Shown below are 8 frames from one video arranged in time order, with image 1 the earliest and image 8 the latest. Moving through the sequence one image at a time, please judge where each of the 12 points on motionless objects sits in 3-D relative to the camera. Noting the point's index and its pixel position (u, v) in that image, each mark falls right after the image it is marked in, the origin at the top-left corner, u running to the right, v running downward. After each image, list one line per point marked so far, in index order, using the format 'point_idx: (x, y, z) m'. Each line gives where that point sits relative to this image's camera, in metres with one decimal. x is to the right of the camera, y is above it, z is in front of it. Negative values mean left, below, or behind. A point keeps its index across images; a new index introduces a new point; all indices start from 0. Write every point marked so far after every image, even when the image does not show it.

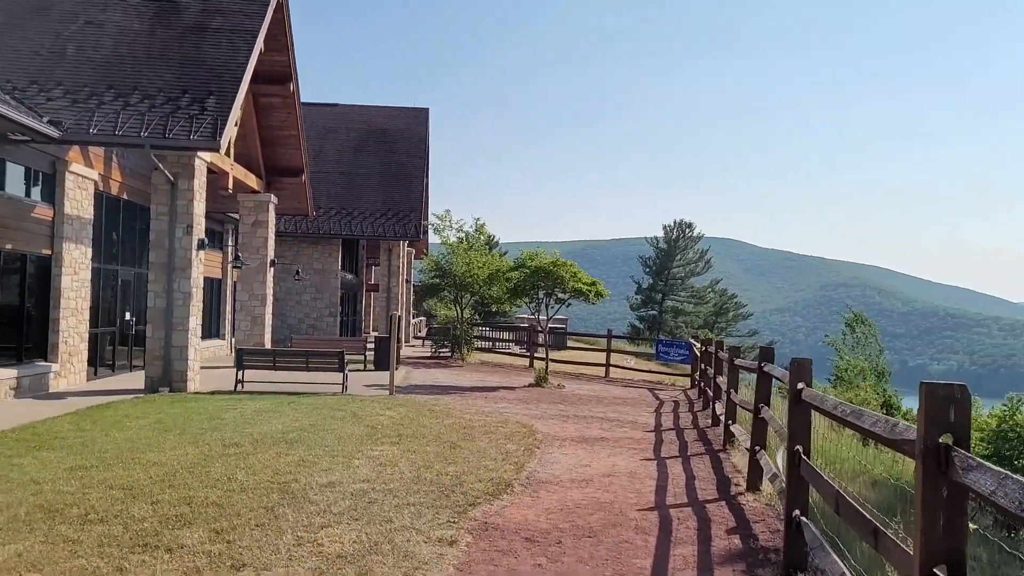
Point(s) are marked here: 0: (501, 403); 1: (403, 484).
0: (-0.2, -1.7, +12.5) m
1: (-0.8, -1.4, +6.2) m
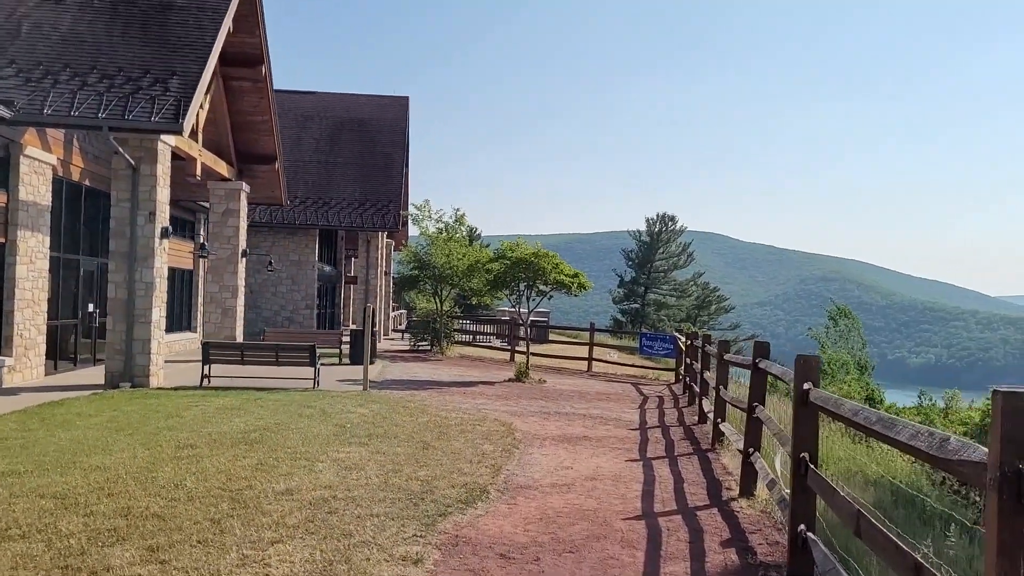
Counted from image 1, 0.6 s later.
0: (-0.5, -1.6, +12.0) m
1: (-1.0, -1.4, +5.7) m
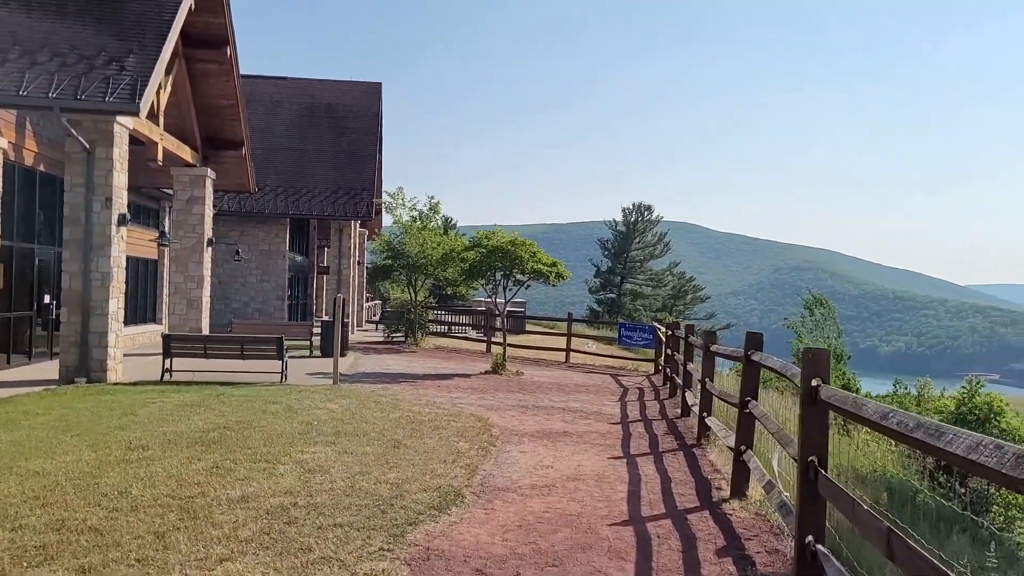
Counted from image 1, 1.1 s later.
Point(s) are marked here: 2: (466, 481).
0: (-0.8, -1.4, +11.6) m
1: (-1.1, -1.3, +5.2) m
2: (-0.3, -1.4, +6.0) m
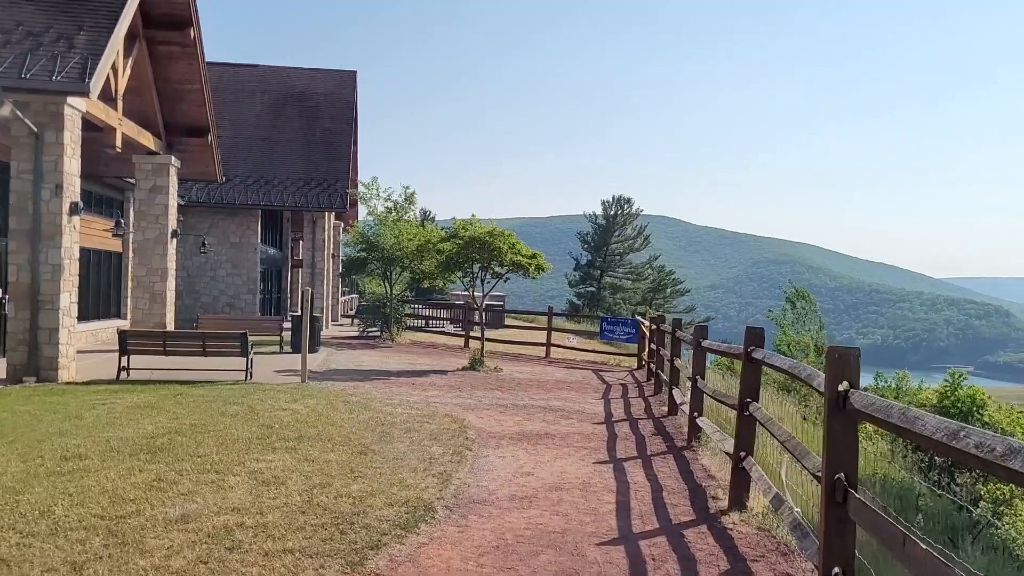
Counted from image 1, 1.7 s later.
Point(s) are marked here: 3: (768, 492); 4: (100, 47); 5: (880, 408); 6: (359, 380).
0: (-1.1, -1.3, +11.0) m
1: (-1.2, -1.2, +4.6) m
2: (-0.5, -1.3, +5.5) m
3: (+1.4, -1.1, +4.7) m
4: (-5.0, +2.9, +10.3) m
5: (+1.2, -0.4, +2.8) m
6: (-2.1, -1.3, +11.8) m
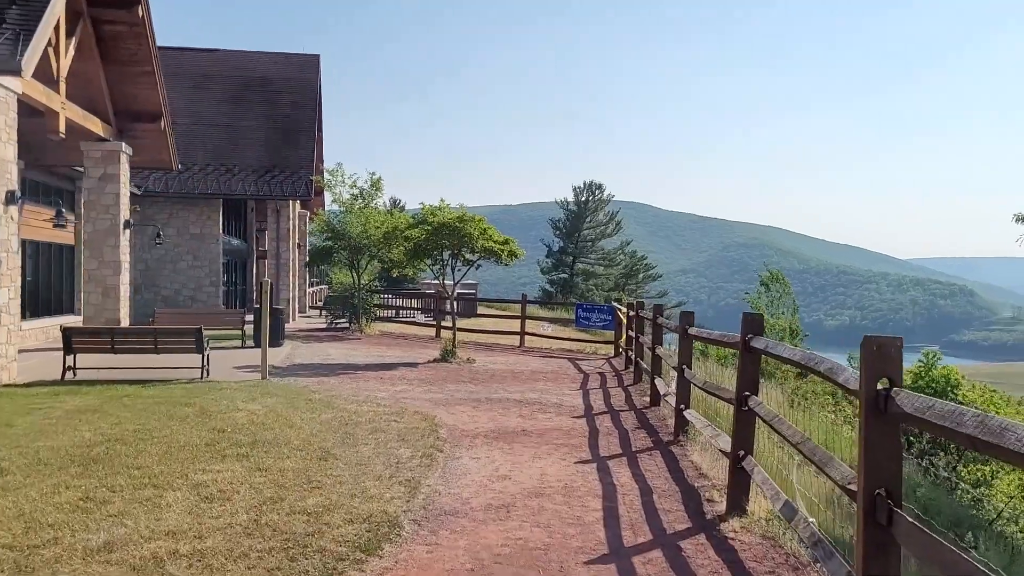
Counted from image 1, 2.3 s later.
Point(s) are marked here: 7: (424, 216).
0: (-1.4, -1.2, +10.4) m
1: (-1.4, -1.2, +4.0) m
2: (-0.6, -1.2, +4.9) m
3: (+1.3, -1.0, +4.2) m
4: (-5.4, +3.0, +9.6) m
5: (+1.1, -0.3, +2.3) m
6: (-2.5, -1.1, +11.2) m
7: (-1.5, +1.2, +14.4) m
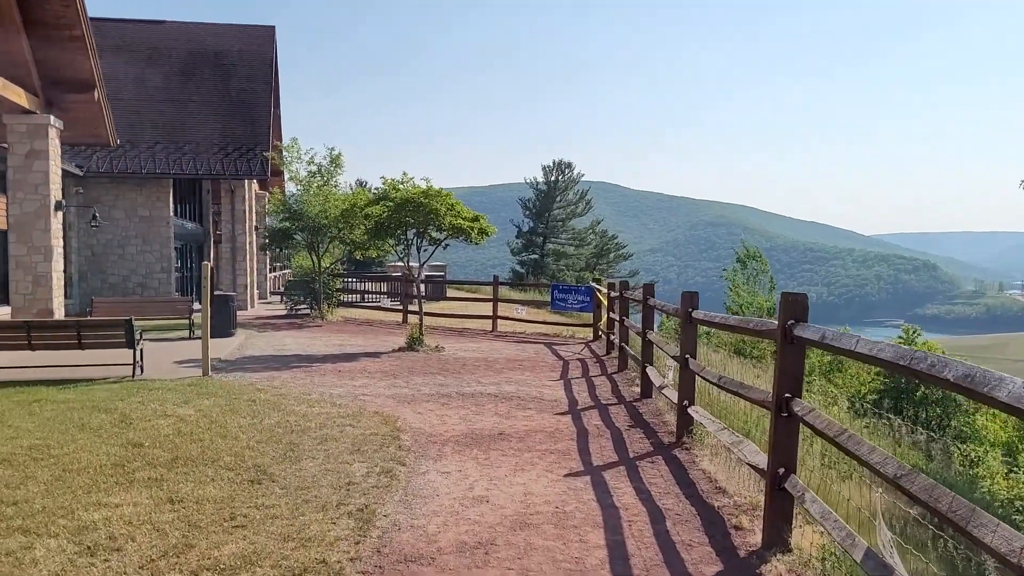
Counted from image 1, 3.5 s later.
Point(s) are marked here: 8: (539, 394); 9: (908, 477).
0: (-1.7, -1.0, +9.3) m
1: (-1.4, -1.1, +2.9) m
2: (-0.7, -1.2, +3.8) m
3: (+1.2, -0.9, +3.1) m
4: (-5.7, +3.1, +8.2) m
5: (+1.1, -0.3, +1.2) m
6: (-2.8, -1.0, +10.0) m
7: (-2.0, +1.5, +13.3) m
8: (+0.3, -1.1, +8.6) m
9: (+1.2, -0.6, +2.5) m
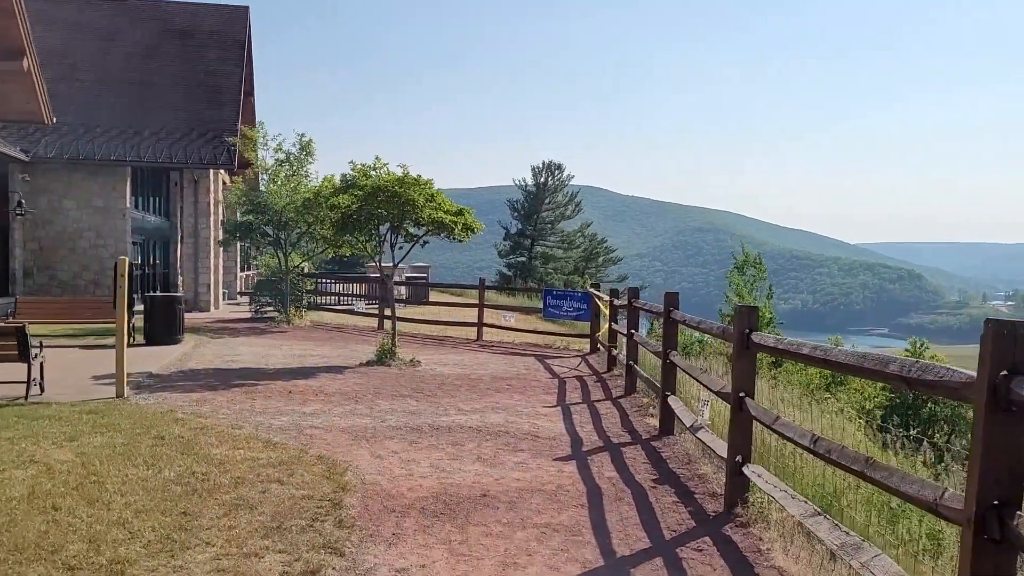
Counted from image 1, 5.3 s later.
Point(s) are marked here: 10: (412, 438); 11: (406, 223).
0: (-1.8, -1.0, +7.5) m
1: (-1.4, -1.1, +1.2) m
2: (-0.7, -1.2, +2.1) m
3: (+1.2, -1.0, +1.4) m
4: (-5.8, +3.1, +6.4) m
5: (+1.1, -0.3, -0.5) m
6: (-2.9, -1.0, +8.3) m
7: (-2.1, +1.5, +11.5) m
8: (+0.2, -1.1, +6.9) m
9: (+1.2, -0.6, +0.8) m
10: (-0.7, -1.1, +6.4) m
11: (-1.4, +0.9, +11.2) m
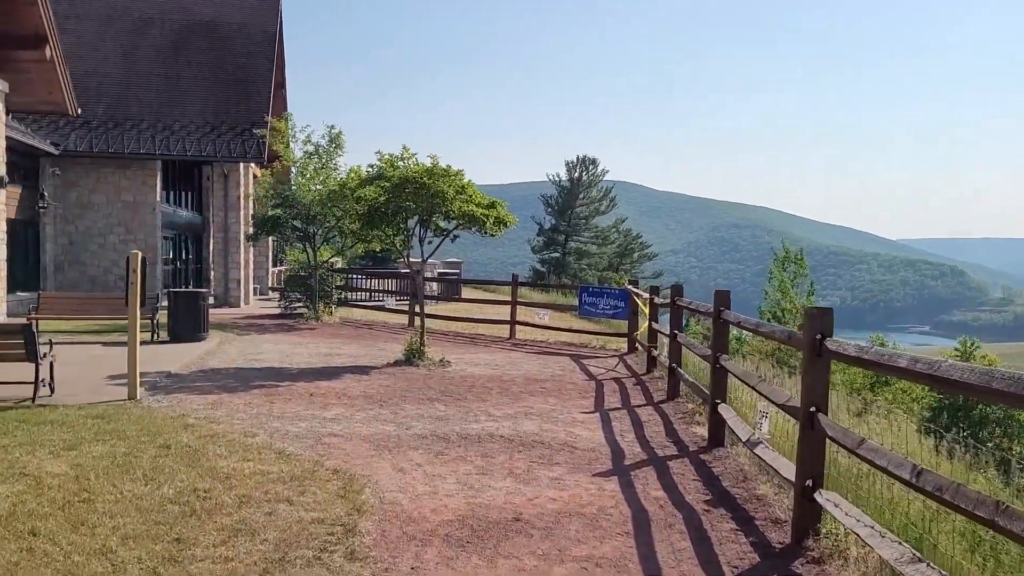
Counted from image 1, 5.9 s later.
0: (-1.5, -1.0, +7.1) m
1: (-1.4, -1.2, +0.7) m
2: (-0.7, -1.2, +1.6) m
3: (+1.3, -1.0, +0.9) m
4: (-5.5, +3.2, +6.1) m
5: (+1.1, -0.3, -1.1) m
6: (-2.6, -0.9, +7.9) m
7: (-1.7, +1.5, +11.0) m
8: (+0.4, -1.1, +6.4) m
9: (+1.2, -0.6, +0.2) m
10: (-0.5, -1.1, +5.8) m
11: (-1.0, +0.9, +10.7) m
